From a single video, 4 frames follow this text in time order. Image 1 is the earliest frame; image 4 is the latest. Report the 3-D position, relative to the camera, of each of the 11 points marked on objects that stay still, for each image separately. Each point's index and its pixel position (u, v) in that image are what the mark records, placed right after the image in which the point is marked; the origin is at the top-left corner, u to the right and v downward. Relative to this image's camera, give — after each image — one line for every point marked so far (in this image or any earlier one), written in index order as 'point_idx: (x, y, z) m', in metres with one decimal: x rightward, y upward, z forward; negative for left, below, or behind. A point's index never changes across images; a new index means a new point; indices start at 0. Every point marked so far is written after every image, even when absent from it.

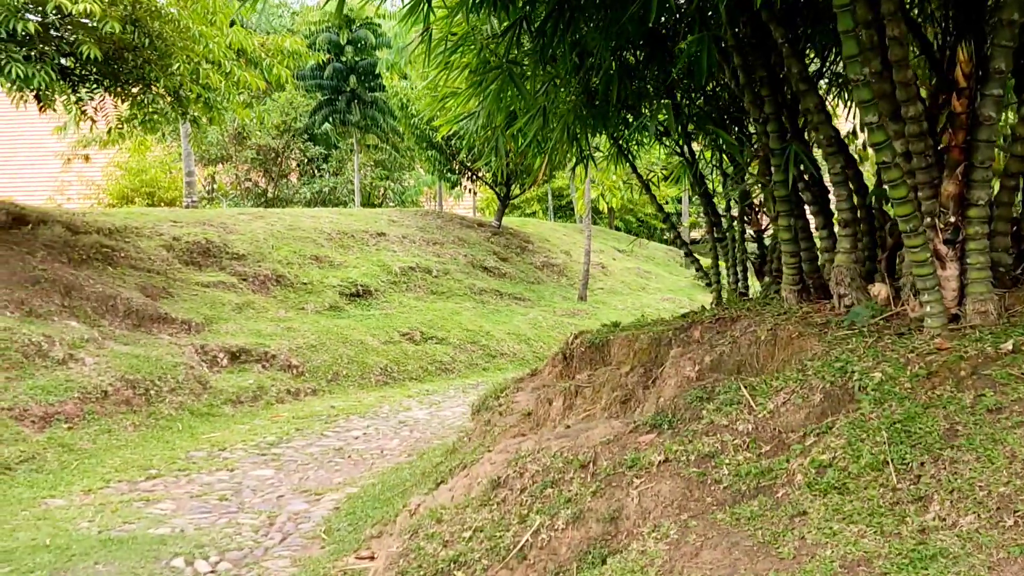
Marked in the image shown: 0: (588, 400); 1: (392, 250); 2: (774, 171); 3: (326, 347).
0: (+0.3, -0.4, +4.1) m
1: (-1.3, +0.4, +12.1) m
2: (+0.9, +0.4, +3.6) m
3: (-1.5, -0.5, +9.1) m
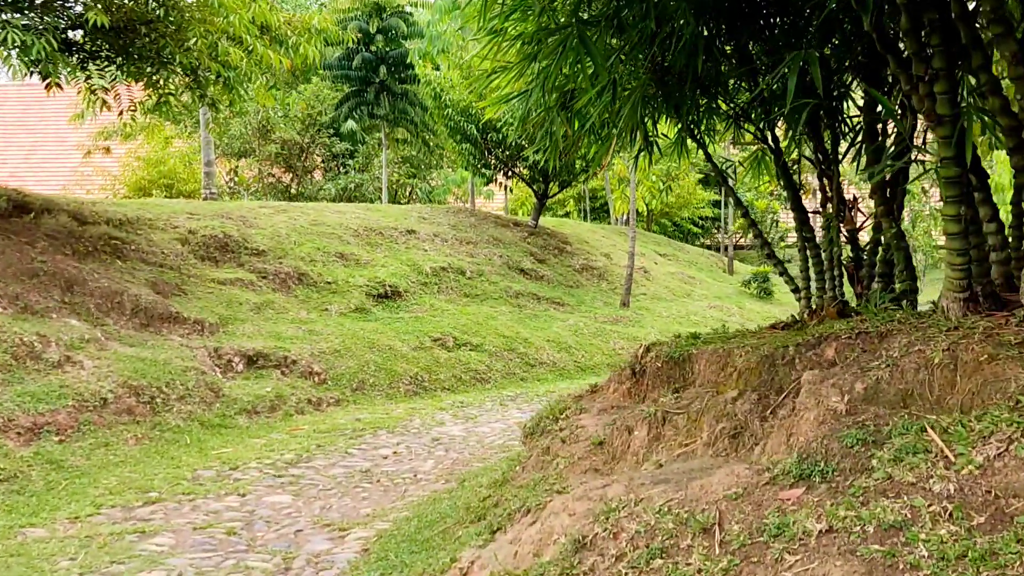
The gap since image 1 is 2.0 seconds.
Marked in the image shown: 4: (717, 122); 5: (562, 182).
0: (+0.5, -0.4, +3.3) m
1: (-0.9, +0.4, +11.4) m
2: (+1.1, +0.4, +2.8) m
3: (-1.2, -0.5, +8.3) m
4: (+1.1, +0.9, +5.9) m
5: (+0.6, +1.3, +13.0) m
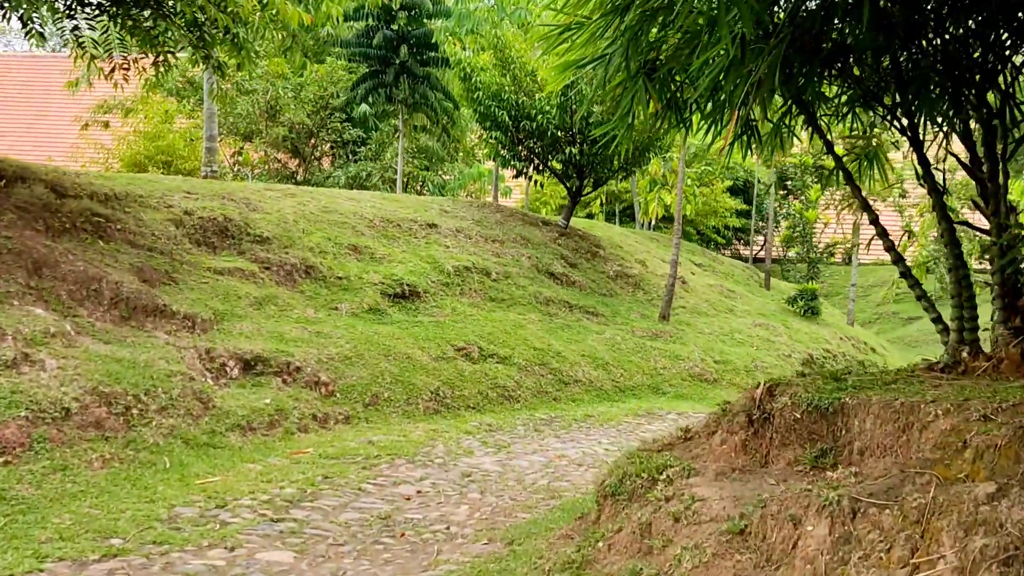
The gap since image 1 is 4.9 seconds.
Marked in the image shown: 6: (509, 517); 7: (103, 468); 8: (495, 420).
0: (+0.8, -0.5, +2.2) m
1: (-0.6, +0.4, +10.3) m
2: (+1.4, +0.3, +1.7) m
3: (-1.0, -0.5, +7.2) m
4: (+1.4, +0.8, +4.8) m
5: (+0.9, +1.2, +11.9) m
6: (0.0, -1.0, +4.6) m
7: (-1.8, -0.8, +4.8) m
8: (-0.1, -0.9, +7.0) m
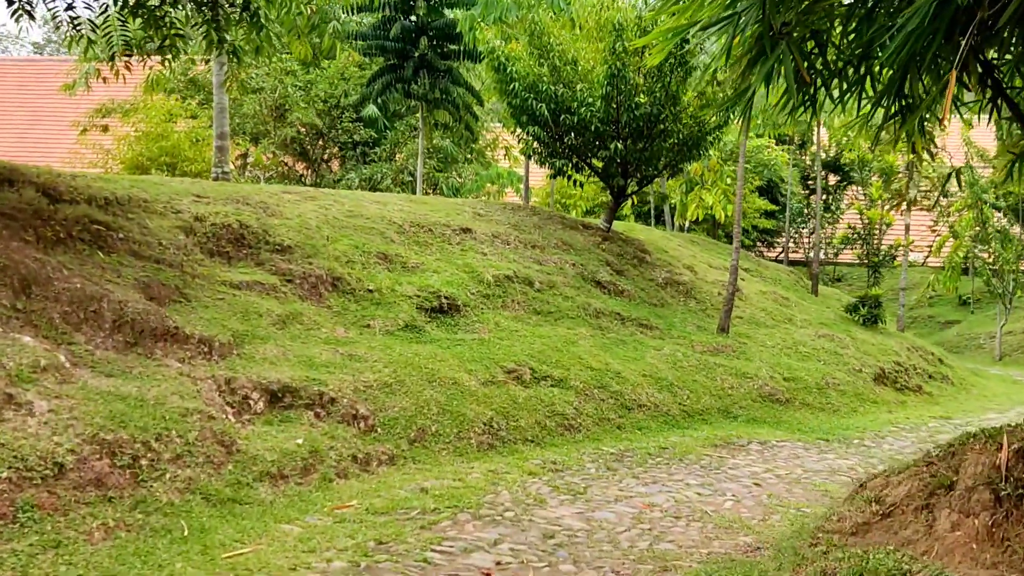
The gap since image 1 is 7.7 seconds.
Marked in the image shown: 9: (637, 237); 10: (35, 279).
0: (+1.1, -0.6, +1.2) m
1: (-0.3, +0.3, +9.3) m
2: (+1.8, +0.2, +0.7) m
3: (-0.6, -0.6, +6.2) m
4: (+1.8, +0.7, +3.9) m
5: (+1.3, +1.1, +10.9) m
6: (+0.4, -1.0, +3.6) m
7: (-1.4, -0.9, +3.8) m
8: (+0.3, -0.9, +6.1) m
9: (+1.4, +0.6, +12.0) m
10: (-2.4, +0.1, +5.4) m
